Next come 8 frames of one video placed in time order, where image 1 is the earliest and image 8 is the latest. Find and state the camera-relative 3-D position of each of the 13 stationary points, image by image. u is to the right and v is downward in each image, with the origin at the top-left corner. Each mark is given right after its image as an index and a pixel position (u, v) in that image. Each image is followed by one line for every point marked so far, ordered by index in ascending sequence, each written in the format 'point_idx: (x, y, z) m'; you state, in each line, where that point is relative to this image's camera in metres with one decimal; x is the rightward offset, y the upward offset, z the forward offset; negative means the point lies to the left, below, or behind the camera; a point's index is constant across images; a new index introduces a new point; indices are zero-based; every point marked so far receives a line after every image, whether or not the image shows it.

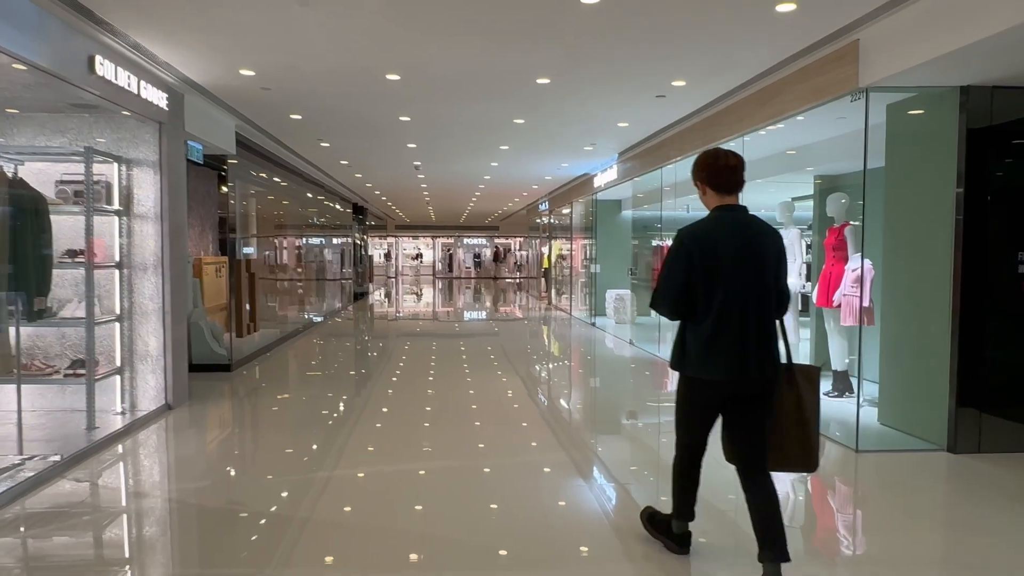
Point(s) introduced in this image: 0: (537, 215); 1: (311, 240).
0: (+0.7, +2.0, +18.4) m
1: (-3.5, +0.8, +12.3) m
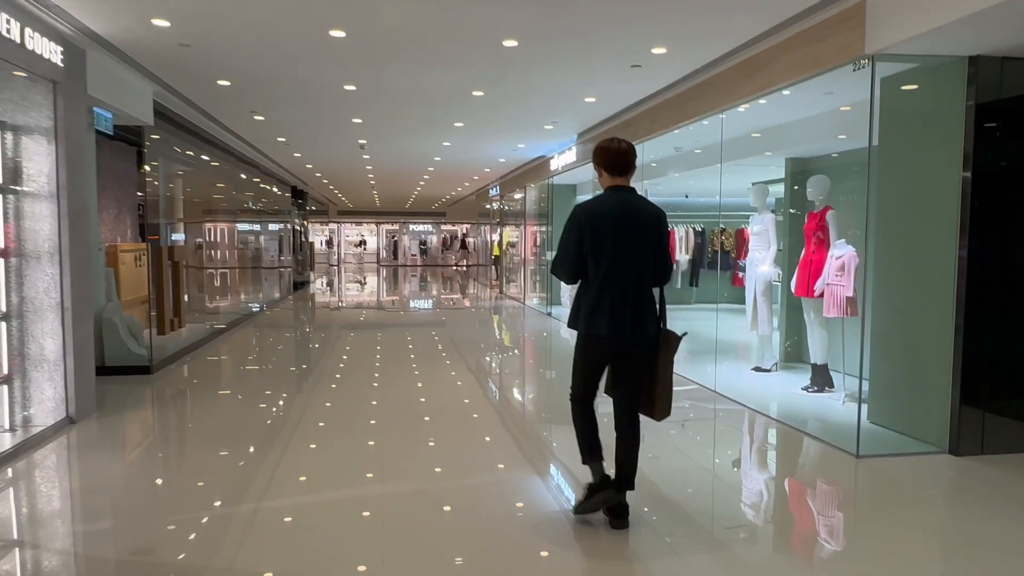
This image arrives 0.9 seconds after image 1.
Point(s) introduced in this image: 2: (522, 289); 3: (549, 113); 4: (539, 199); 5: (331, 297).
0: (-0.6, +2.3, +17.8) m
1: (-4.3, +1.0, +11.4) m
2: (+0.2, 0.0, +14.8) m
3: (+0.3, +1.5, +5.9) m
4: (+0.5, +1.5, +12.0) m
5: (-4.5, -0.2, +17.3) m
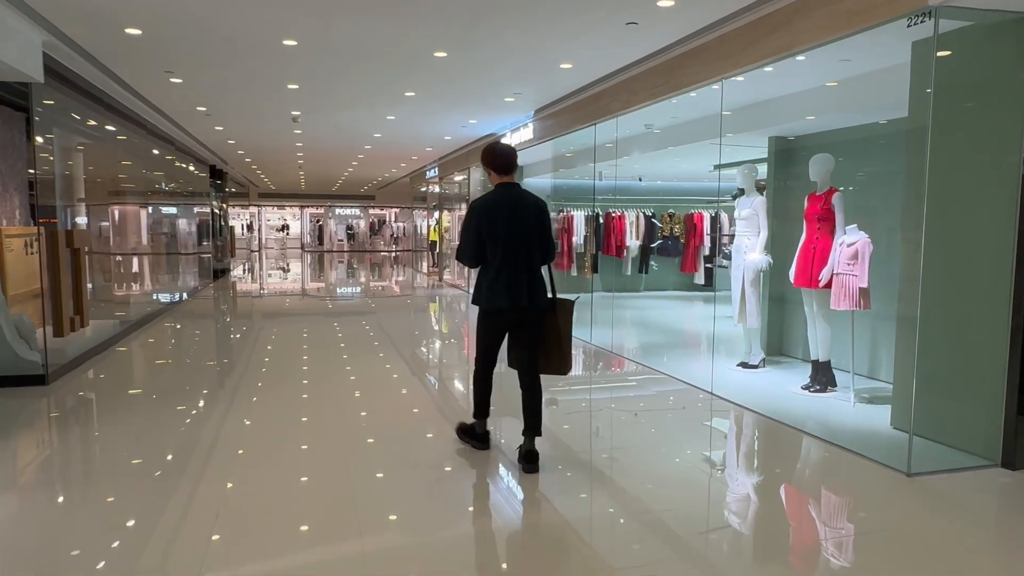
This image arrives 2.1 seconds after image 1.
0: (-2.2, +2.6, +17.1) m
1: (-5.2, +1.2, +10.3) m
2: (-1.0, +0.3, +14.2) m
3: (0.0, +1.6, +5.3) m
4: (-0.4, +1.7, +11.4) m
5: (-6.0, +0.1, +16.2) m
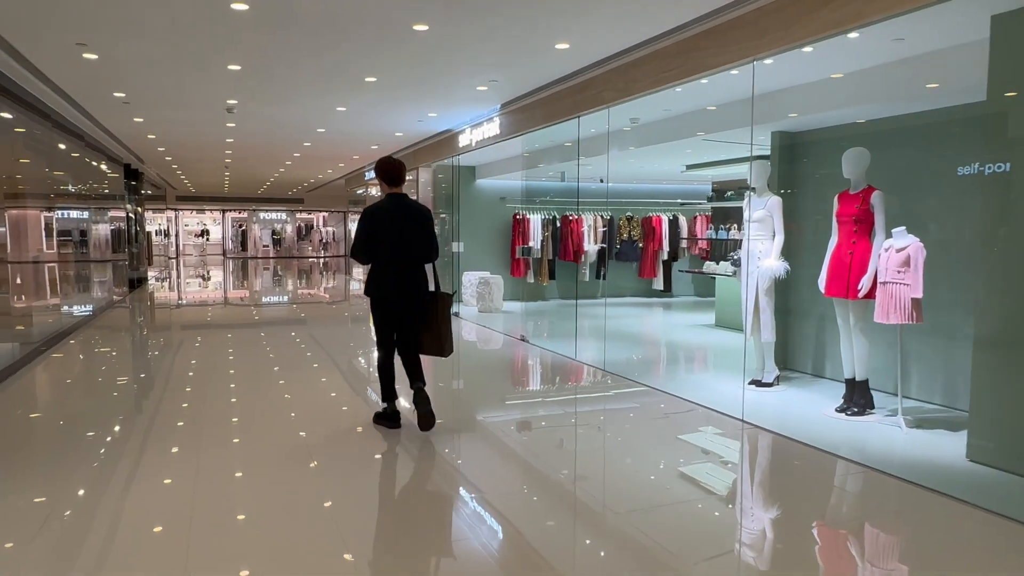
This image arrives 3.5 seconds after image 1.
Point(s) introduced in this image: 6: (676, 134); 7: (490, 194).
0: (-3.5, +2.4, +16.2) m
1: (-5.8, +1.0, +9.1) m
2: (-2.1, +0.1, +13.4) m
3: (-0.1, +1.5, +4.7) m
4: (-1.2, +1.6, +10.7) m
5: (-7.2, -0.1, +14.8) m
6: (+1.5, +1.3, +6.0) m
7: (-0.3, +1.5, +11.0) m
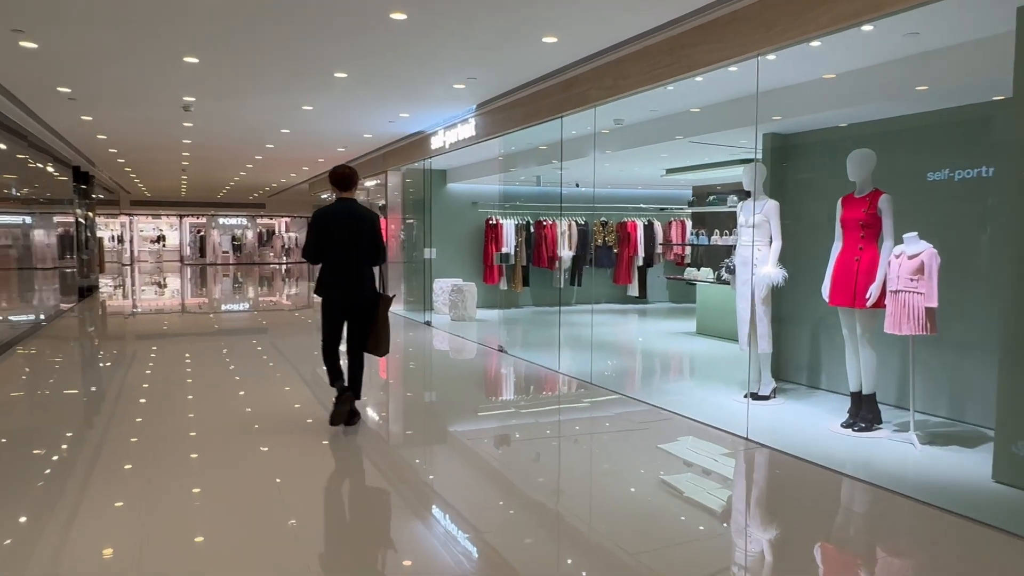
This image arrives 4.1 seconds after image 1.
0: (-4.2, +2.2, +15.7) m
1: (-6.1, +0.9, +8.6) m
2: (-2.6, 0.0, +13.0) m
3: (-0.3, +1.4, +4.4) m
4: (-1.6, +1.5, +10.3) m
5: (-7.8, -0.3, +14.2) m
6: (+1.3, +1.3, +5.8) m
7: (-0.7, +1.4, +10.7) m
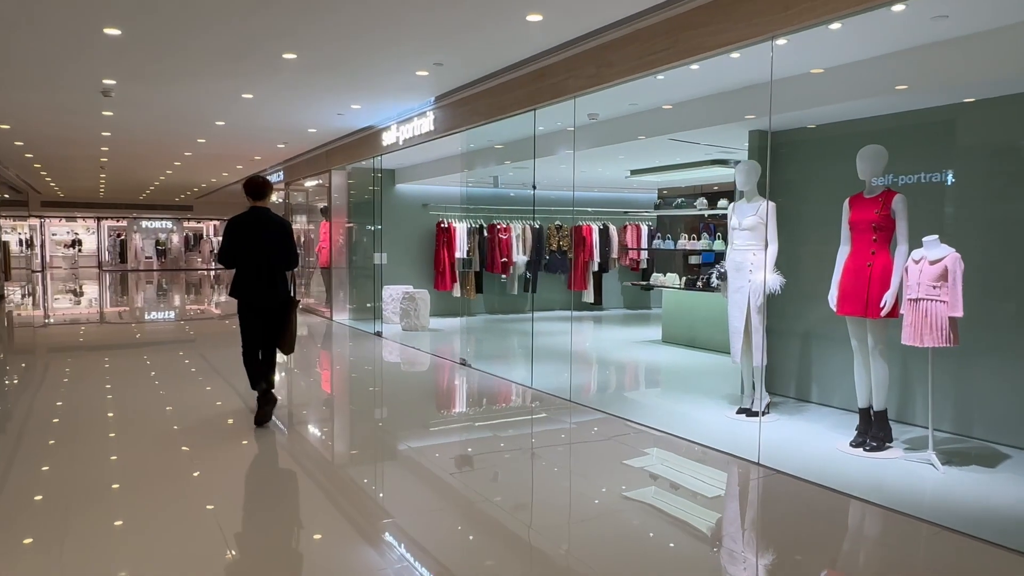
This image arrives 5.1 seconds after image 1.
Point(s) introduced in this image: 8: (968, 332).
0: (-5.4, +2.1, +14.9) m
1: (-6.6, +0.8, +7.6) m
2: (-3.5, -0.2, +12.3) m
3: (-0.4, +1.4, +4.0) m
4: (-2.3, +1.4, +9.7) m
5: (-8.8, -0.5, +13.0) m
6: (+1.0, +1.2, +5.5) m
7: (-1.5, +1.3, +10.2) m
8: (+2.4, -0.2, +3.7) m
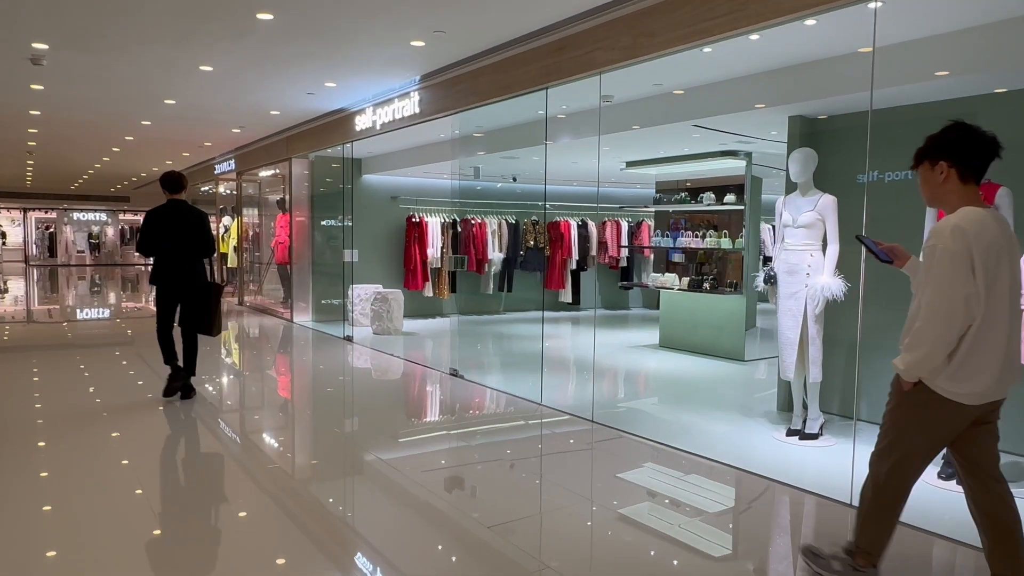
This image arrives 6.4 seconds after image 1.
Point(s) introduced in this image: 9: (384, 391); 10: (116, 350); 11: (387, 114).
0: (-6.1, +2.1, +13.8) m
1: (-6.8, +0.8, +6.5) m
2: (-4.1, -0.1, +11.5) m
3: (-0.3, +1.3, +3.3) m
4: (-2.6, +1.4, +9.0) m
5: (-9.4, -0.4, +11.8) m
6: (+1.0, +1.2, +5.0) m
7: (-1.8, +1.3, +9.5) m
8: (+2.5, -0.3, +3.3) m
9: (-1.2, -1.0, +6.9) m
10: (-4.6, -0.8, +8.4) m
11: (-1.3, +1.7, +6.8) m
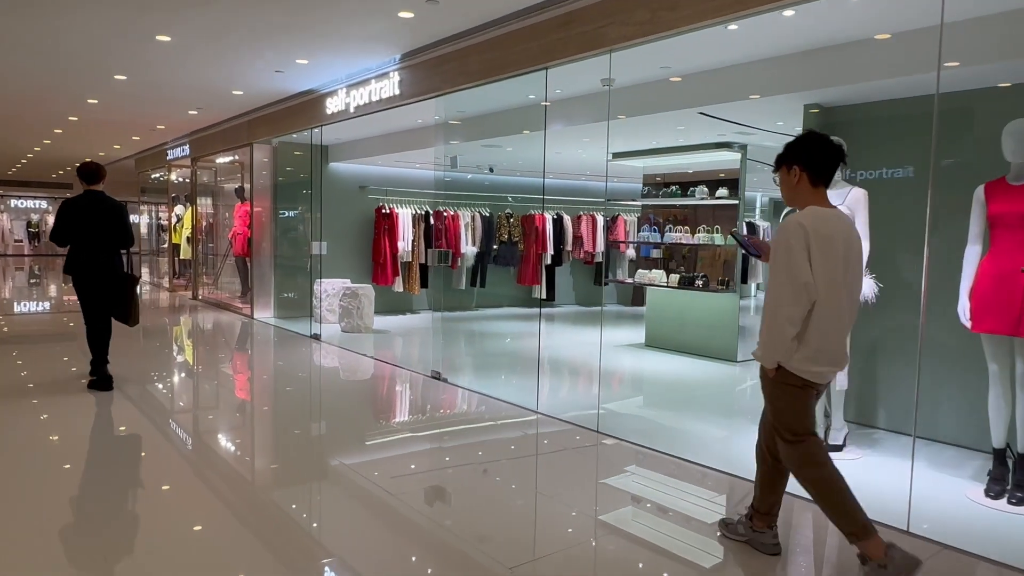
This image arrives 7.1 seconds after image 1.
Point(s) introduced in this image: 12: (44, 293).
0: (-6.7, +2.3, +13.1) m
1: (-7.0, +0.9, +5.7) m
2: (-4.5, 0.0, +10.9) m
3: (-0.3, +1.3, +3.0) m
4: (-3.0, +1.5, +8.5) m
5: (-9.8, -0.3, +10.8) m
6: (+0.9, +1.2, +4.7) m
7: (-2.2, +1.4, +9.0) m
8: (+2.5, -0.3, +3.1) m
9: (-1.4, -1.0, +6.5) m
10: (-4.9, -0.8, +7.8) m
11: (-1.5, +1.7, +6.4) m
12: (-8.7, -0.2, +13.2) m
